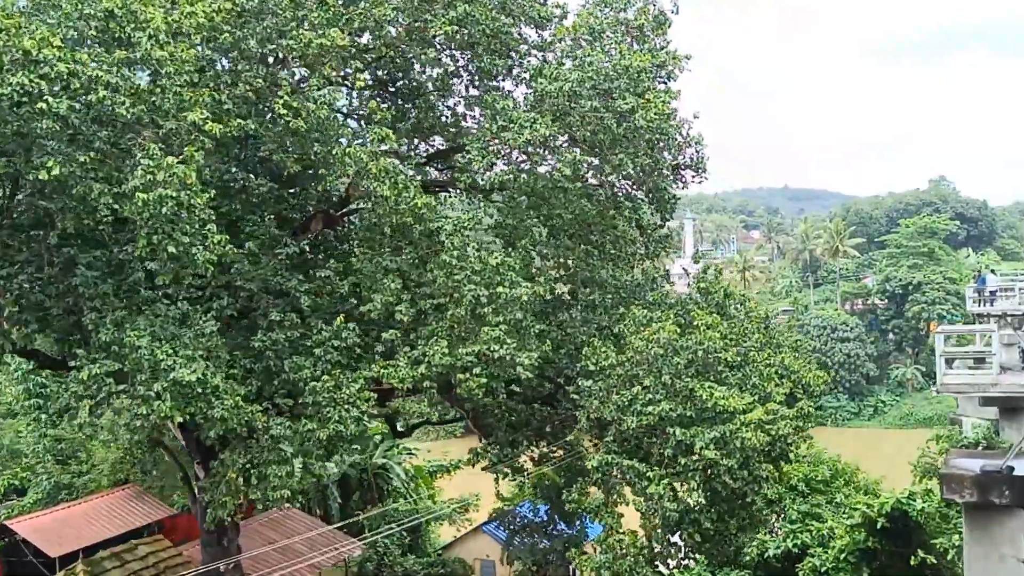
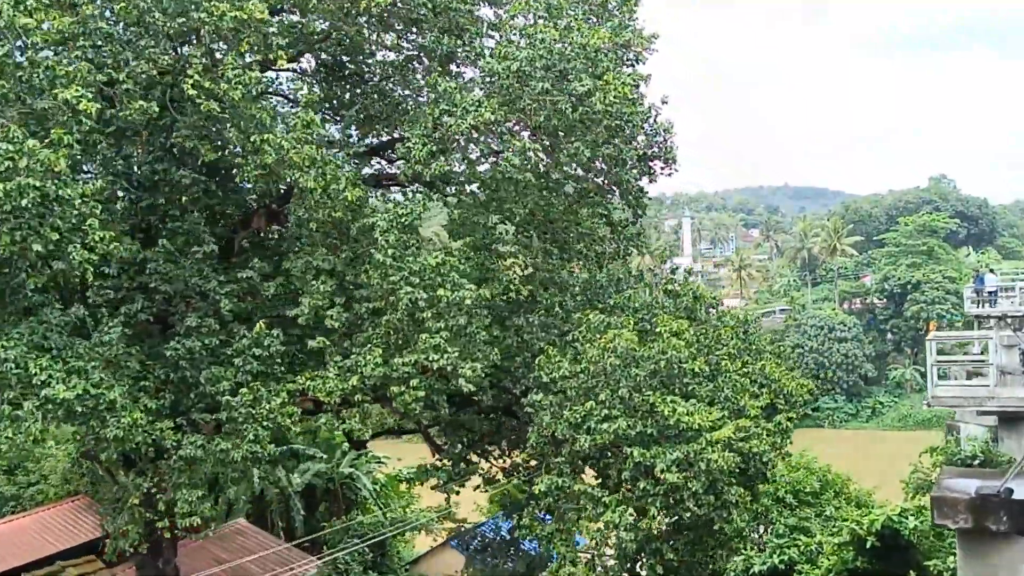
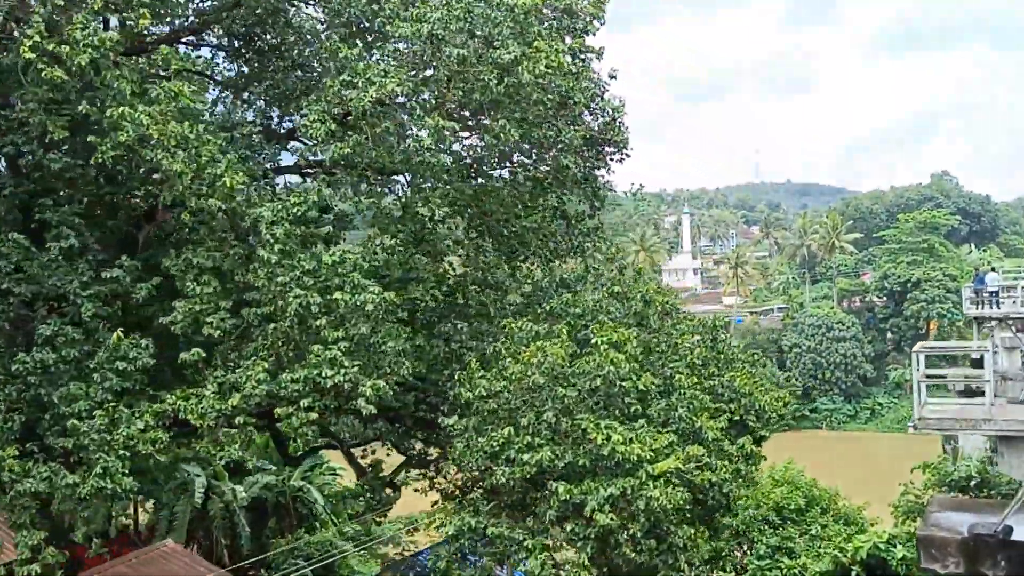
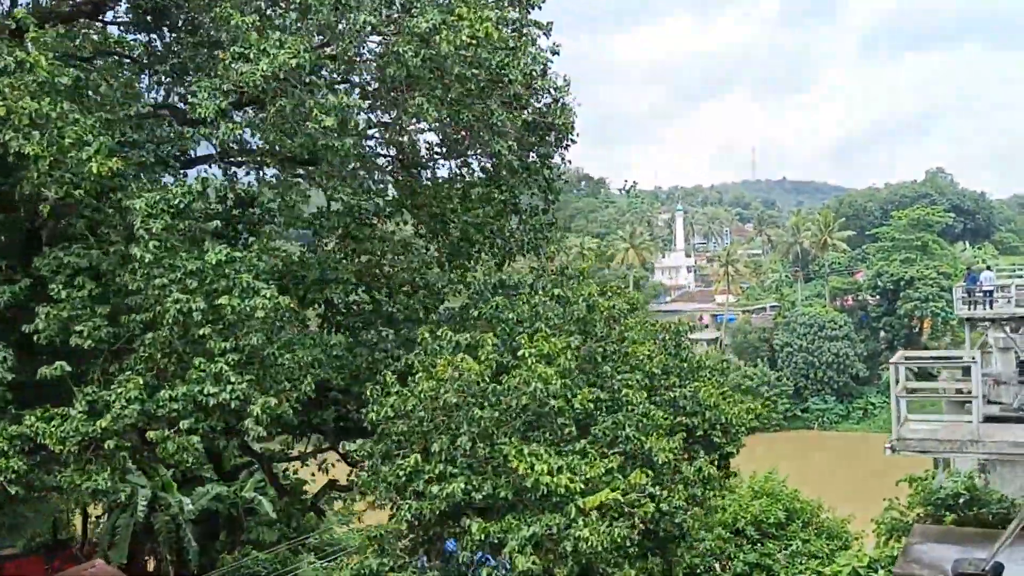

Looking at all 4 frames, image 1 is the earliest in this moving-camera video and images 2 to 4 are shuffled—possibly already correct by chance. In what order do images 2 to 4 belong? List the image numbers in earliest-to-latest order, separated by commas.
2, 3, 4
